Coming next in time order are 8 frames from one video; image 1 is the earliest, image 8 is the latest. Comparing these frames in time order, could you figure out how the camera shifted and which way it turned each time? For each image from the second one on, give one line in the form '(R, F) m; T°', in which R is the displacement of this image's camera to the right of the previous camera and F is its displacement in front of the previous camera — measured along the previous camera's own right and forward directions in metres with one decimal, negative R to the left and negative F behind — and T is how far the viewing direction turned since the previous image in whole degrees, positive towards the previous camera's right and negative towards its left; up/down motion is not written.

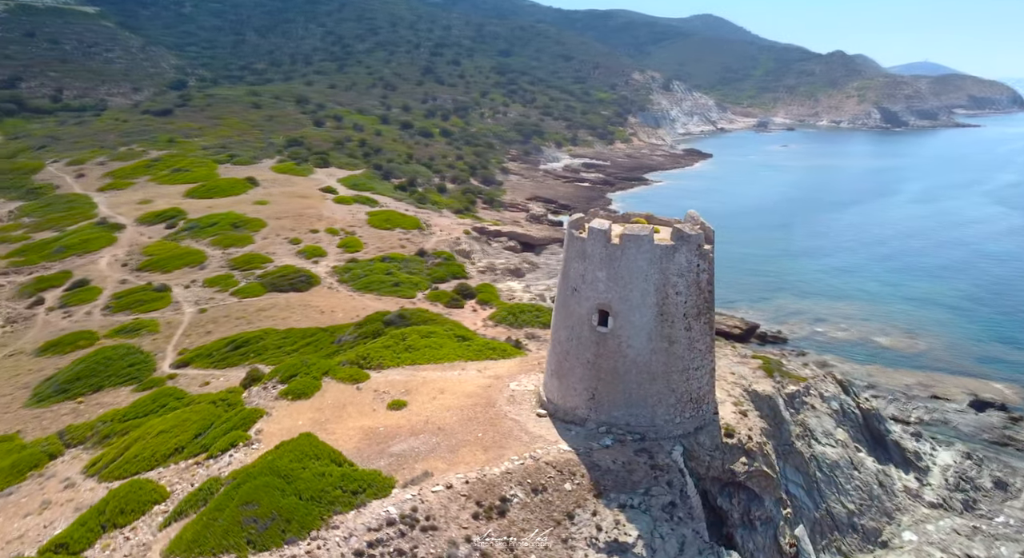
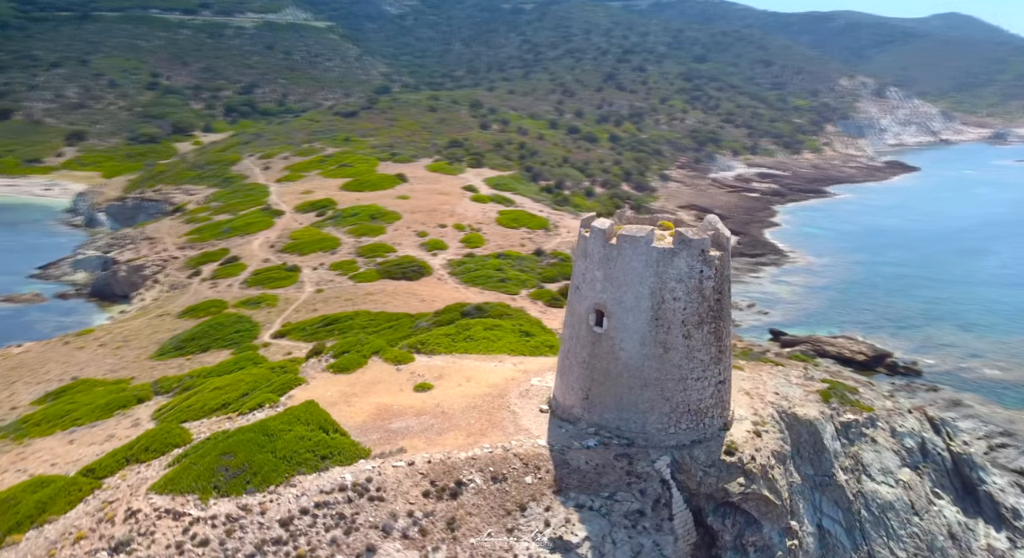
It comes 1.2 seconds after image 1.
(+2.9, +0.4) m; -13°
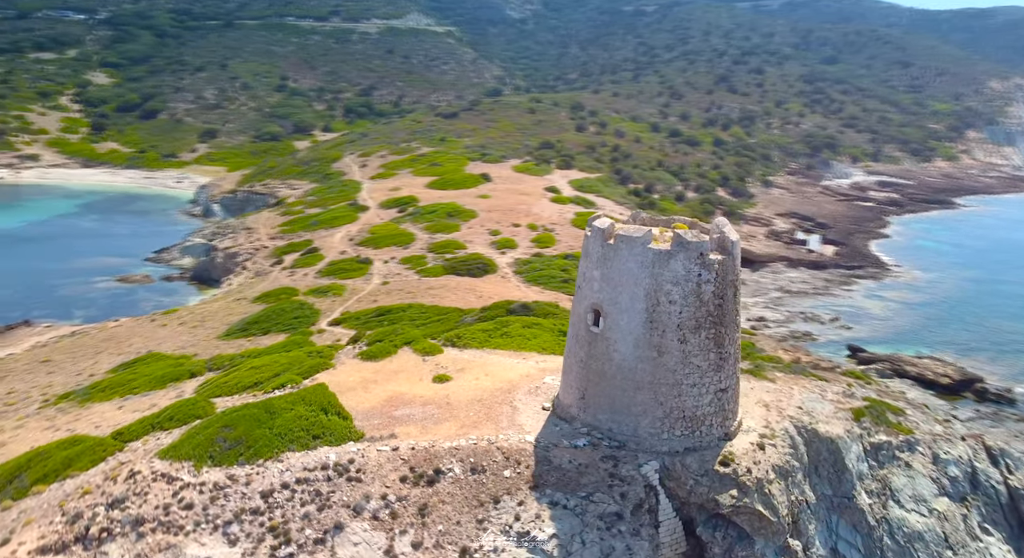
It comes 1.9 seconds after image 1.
(+1.7, +0.1) m; -8°
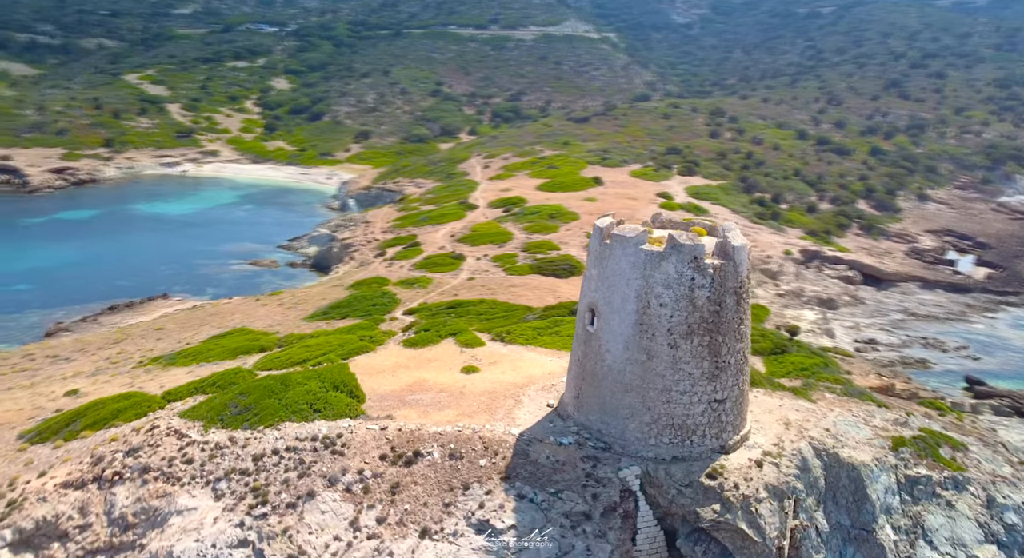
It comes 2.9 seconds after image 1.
(+2.2, +0.2) m; -10°
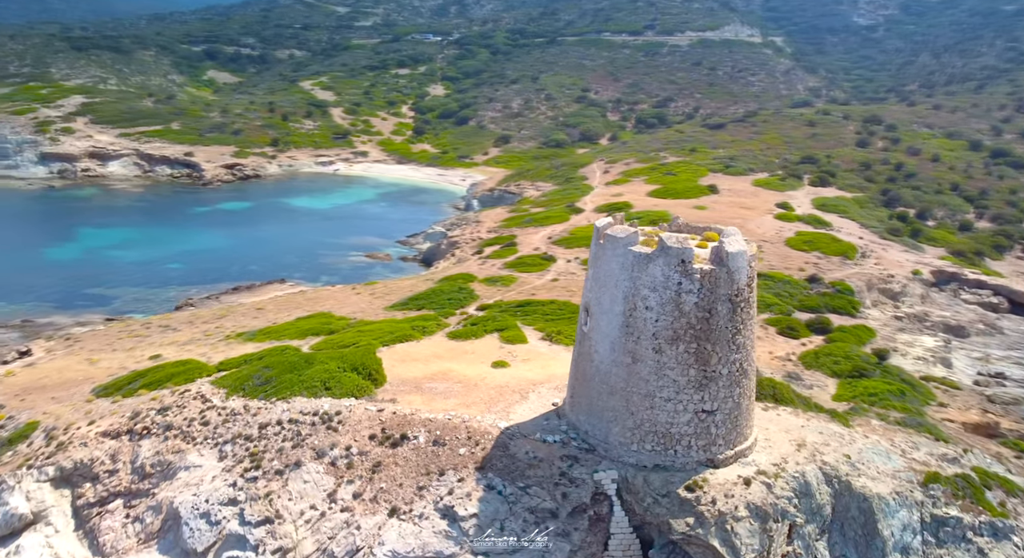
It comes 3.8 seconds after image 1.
(+2.1, +0.1) m; -10°
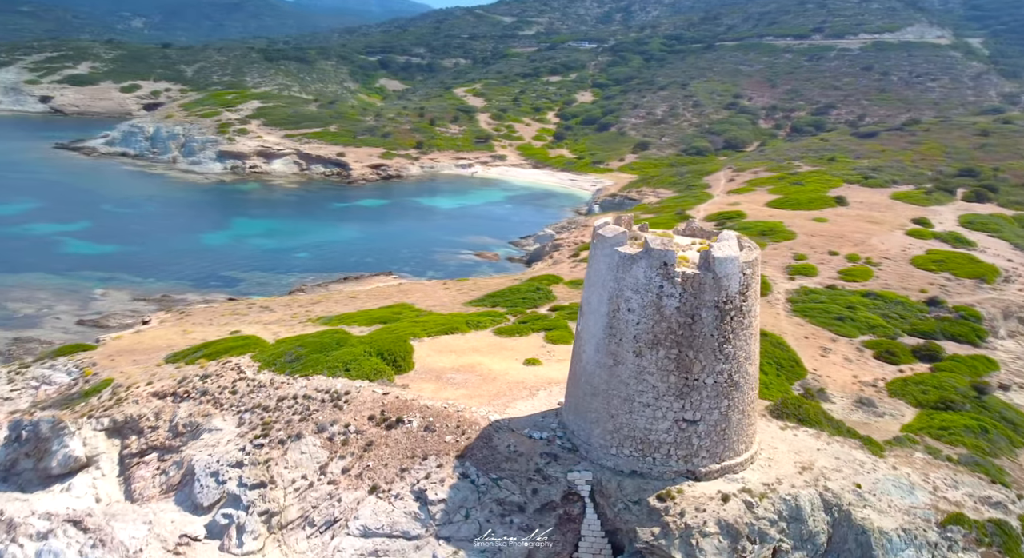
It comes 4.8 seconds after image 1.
(+2.1, +0.1) m; -10°
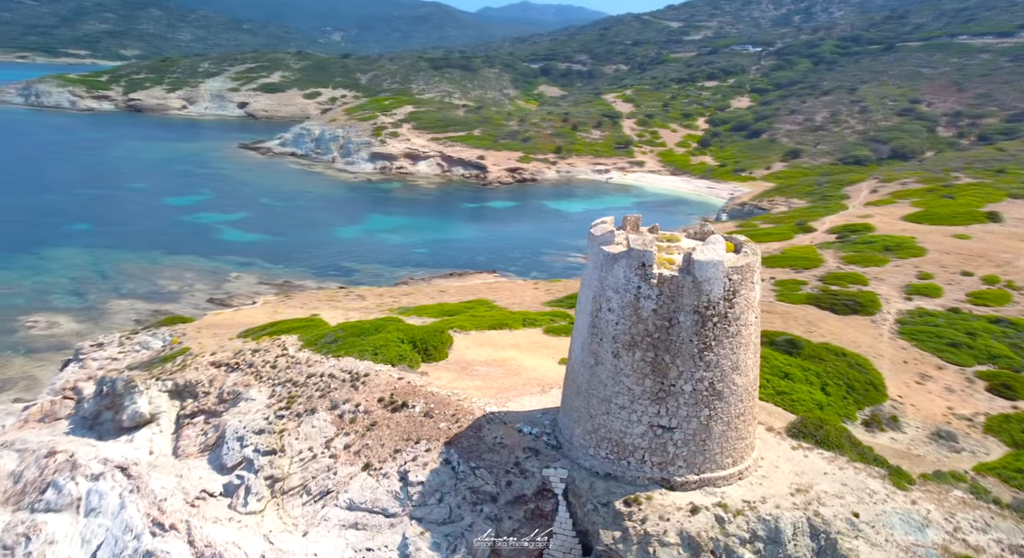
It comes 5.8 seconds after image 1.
(+2.1, 0.0) m; -10°
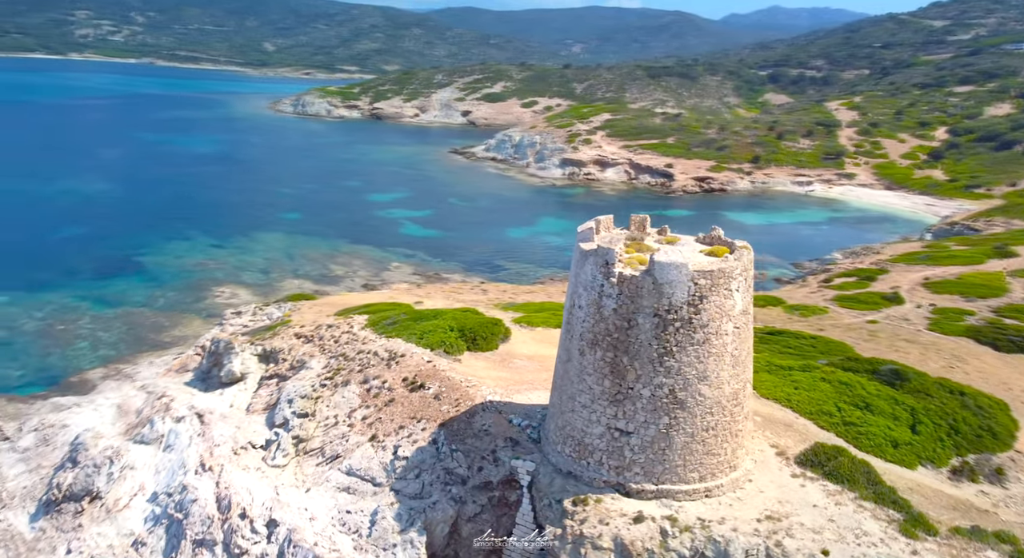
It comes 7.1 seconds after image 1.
(+3.0, 0.0) m; -14°
